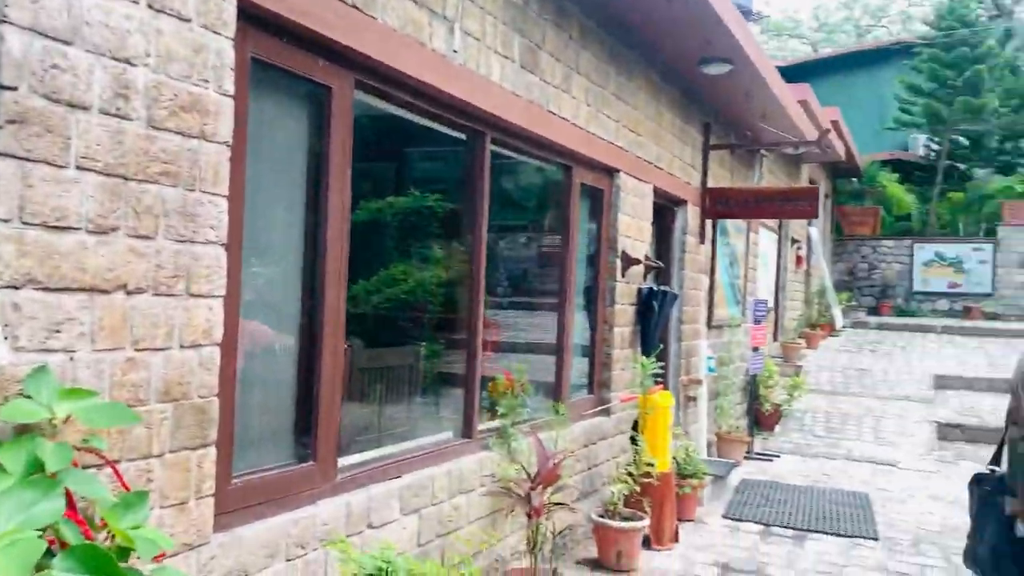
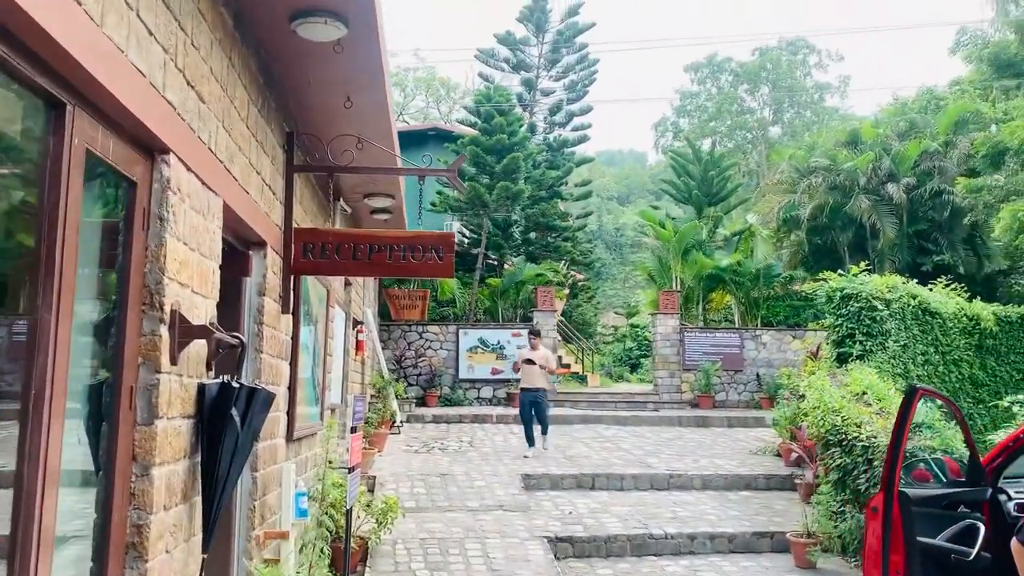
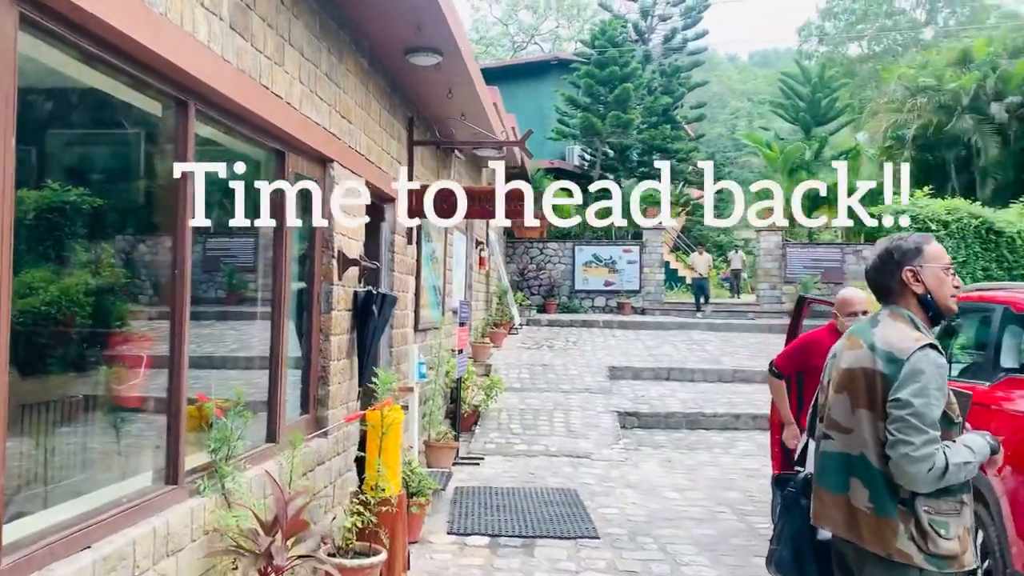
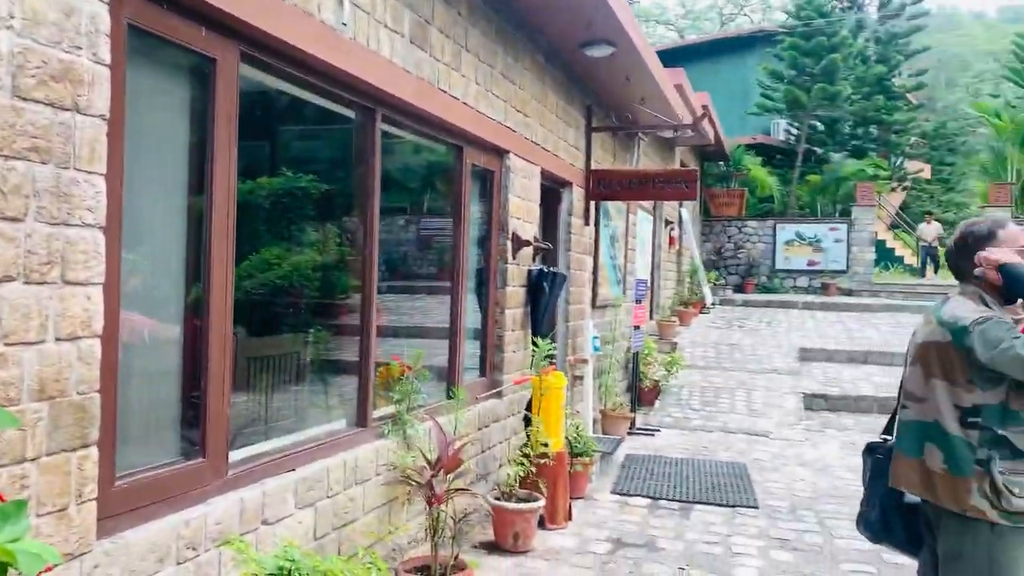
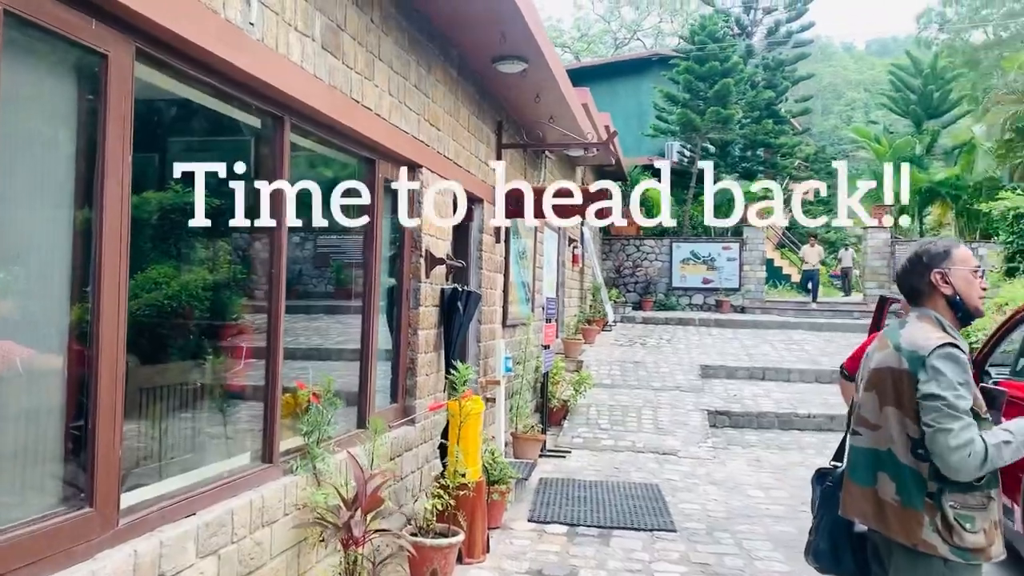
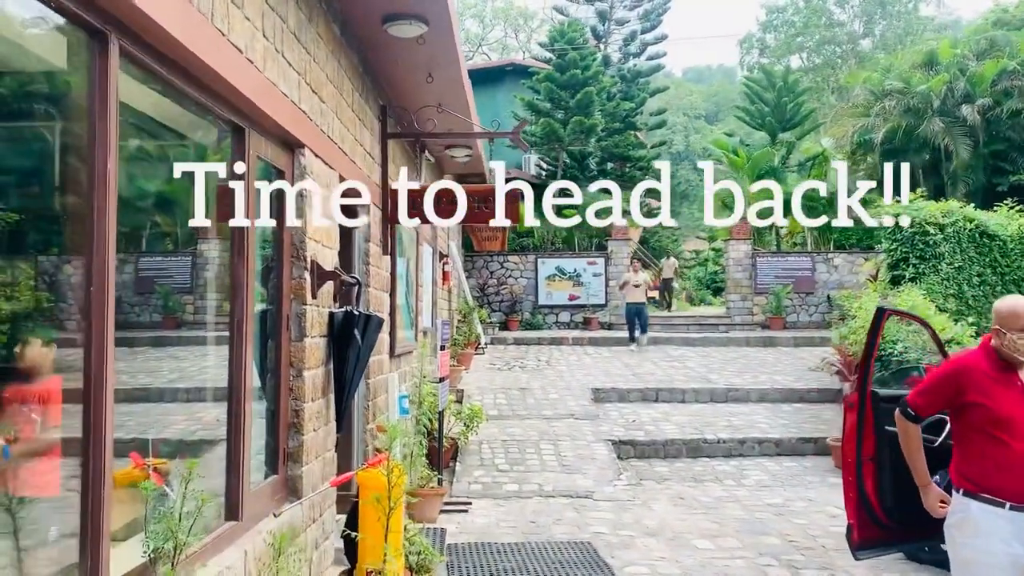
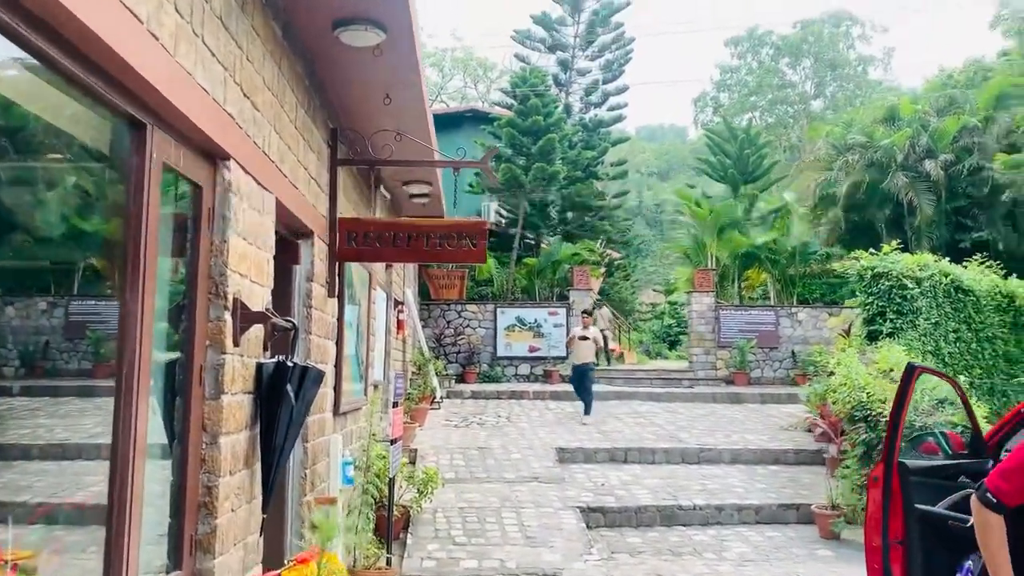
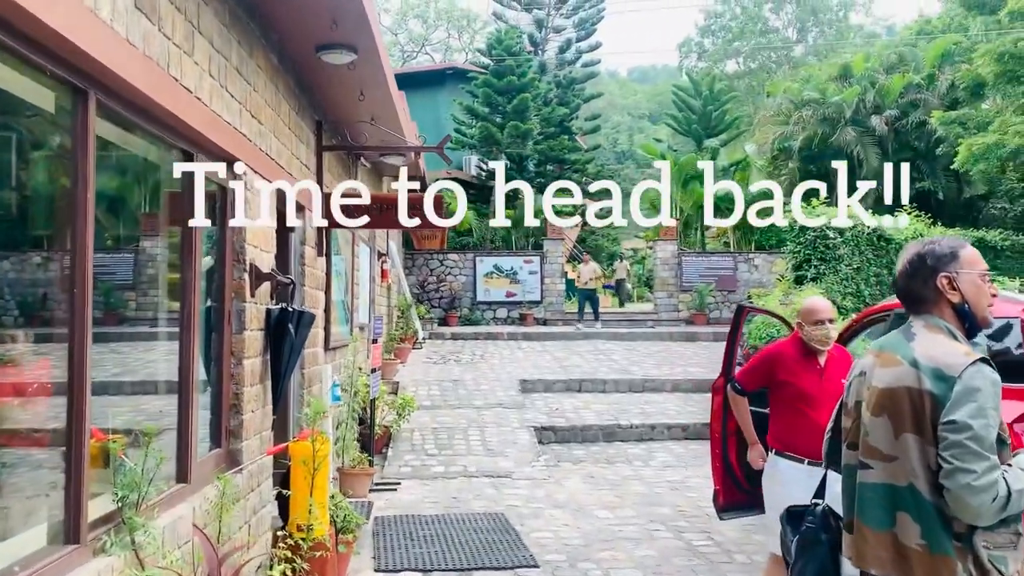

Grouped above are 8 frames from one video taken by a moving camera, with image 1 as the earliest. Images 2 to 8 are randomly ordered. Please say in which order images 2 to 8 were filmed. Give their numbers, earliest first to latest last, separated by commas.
4, 5, 3, 8, 6, 7, 2
